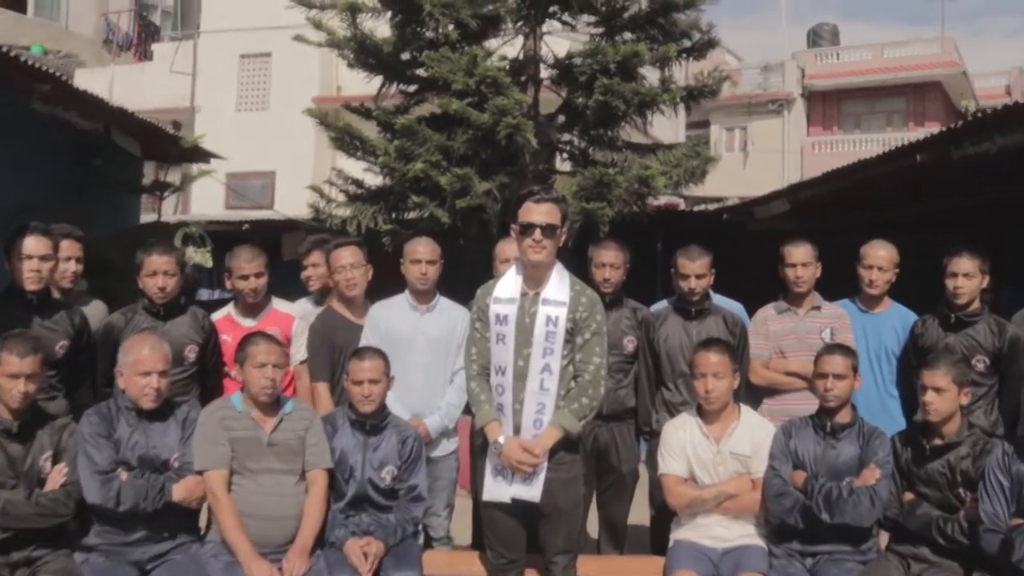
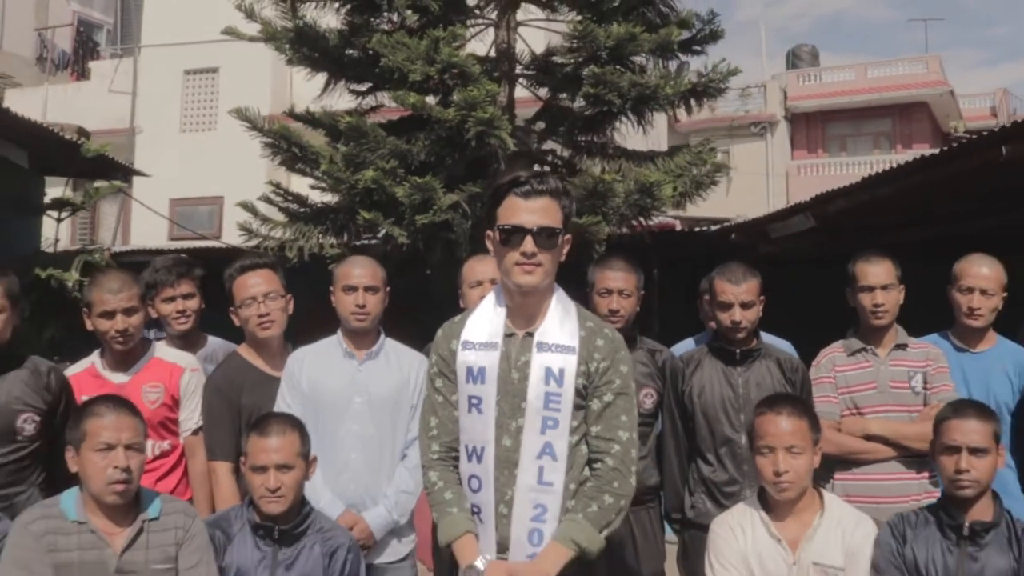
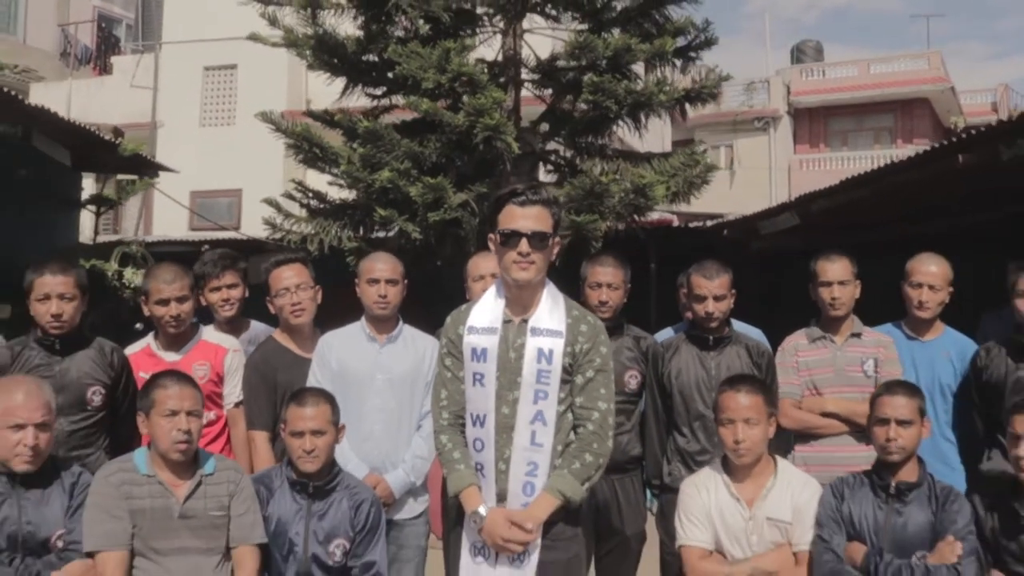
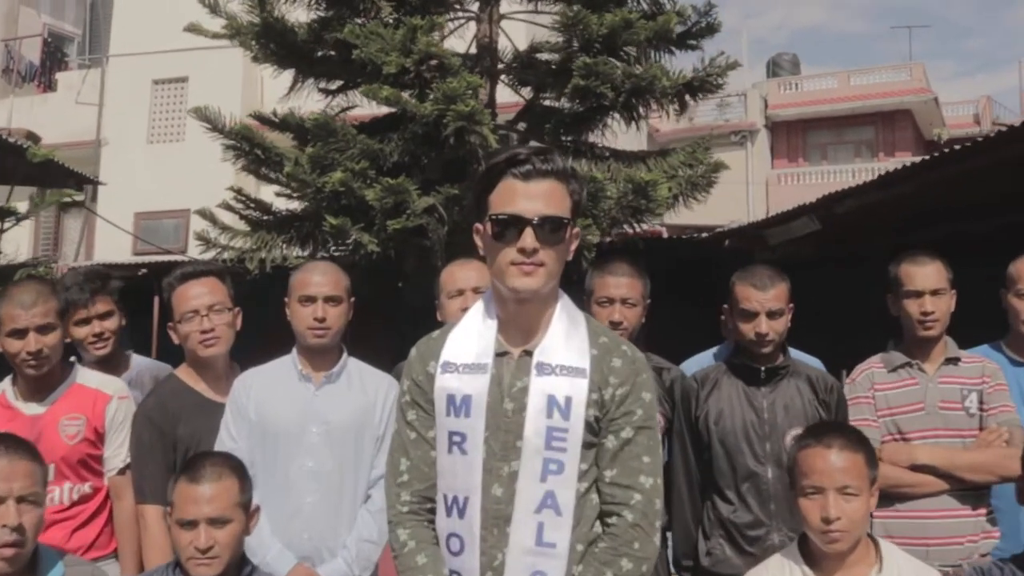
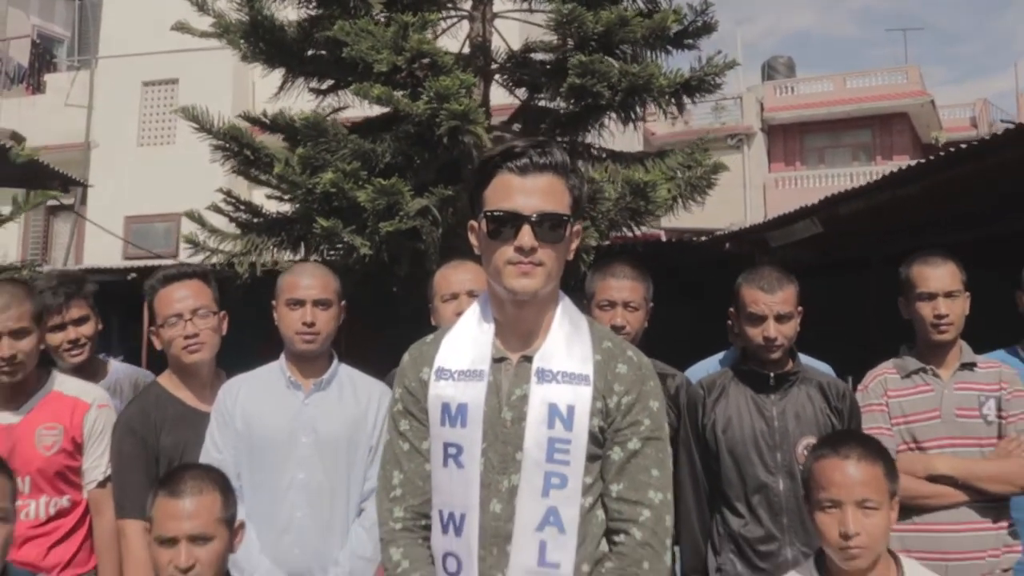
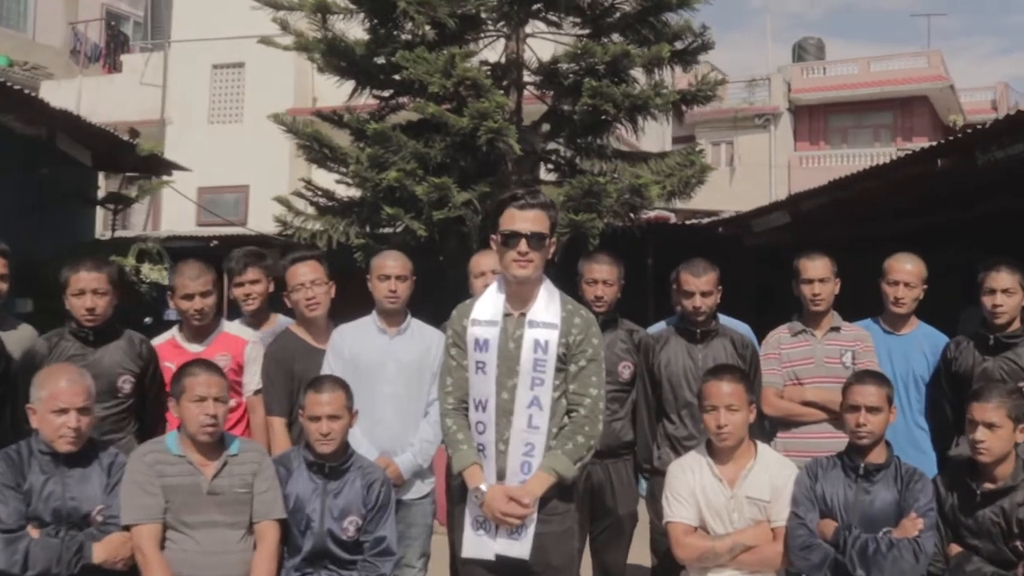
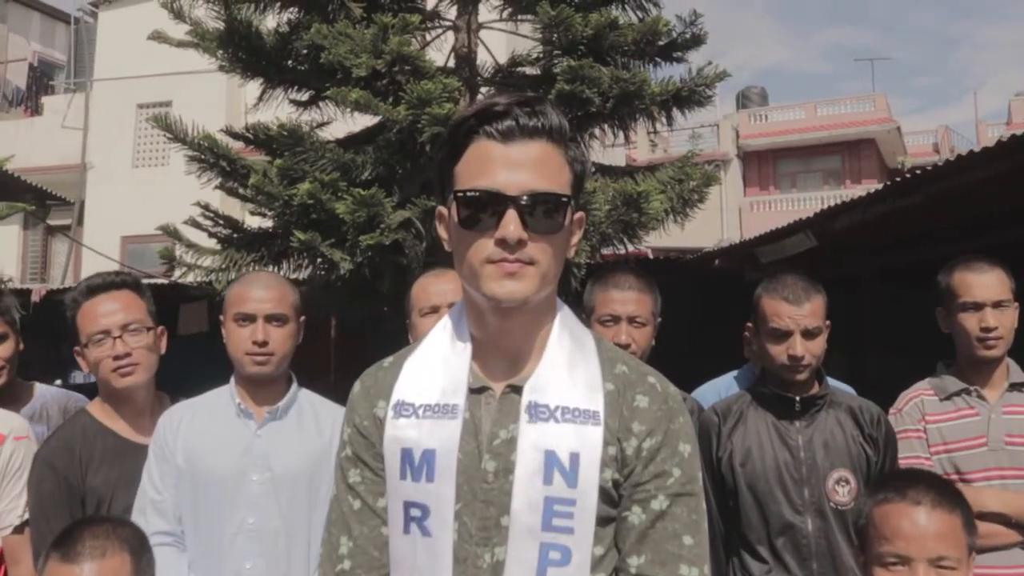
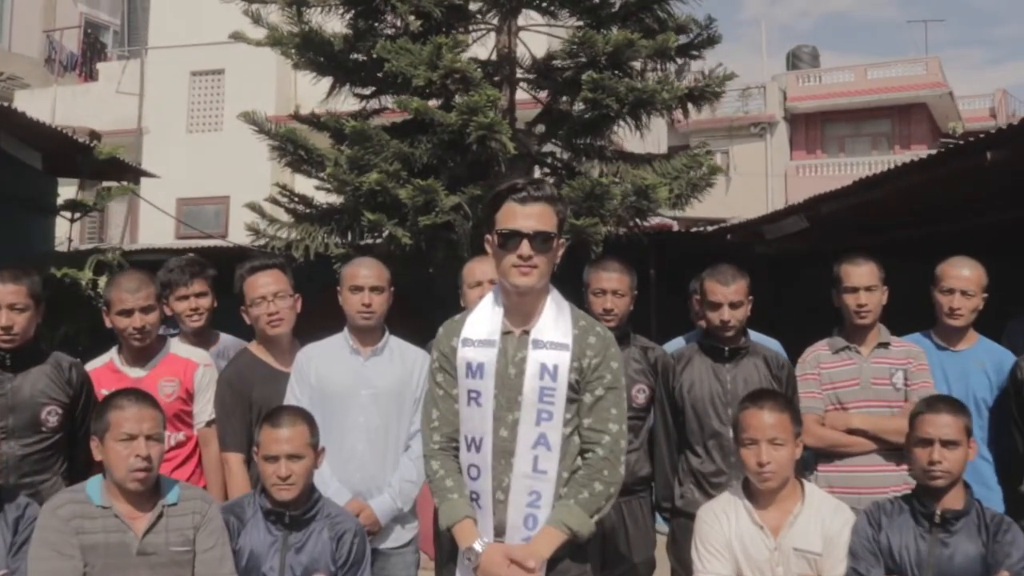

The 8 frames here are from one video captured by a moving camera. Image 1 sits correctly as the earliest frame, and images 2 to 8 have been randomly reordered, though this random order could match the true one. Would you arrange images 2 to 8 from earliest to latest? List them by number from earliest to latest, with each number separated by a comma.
6, 8, 4, 7, 5, 2, 3
